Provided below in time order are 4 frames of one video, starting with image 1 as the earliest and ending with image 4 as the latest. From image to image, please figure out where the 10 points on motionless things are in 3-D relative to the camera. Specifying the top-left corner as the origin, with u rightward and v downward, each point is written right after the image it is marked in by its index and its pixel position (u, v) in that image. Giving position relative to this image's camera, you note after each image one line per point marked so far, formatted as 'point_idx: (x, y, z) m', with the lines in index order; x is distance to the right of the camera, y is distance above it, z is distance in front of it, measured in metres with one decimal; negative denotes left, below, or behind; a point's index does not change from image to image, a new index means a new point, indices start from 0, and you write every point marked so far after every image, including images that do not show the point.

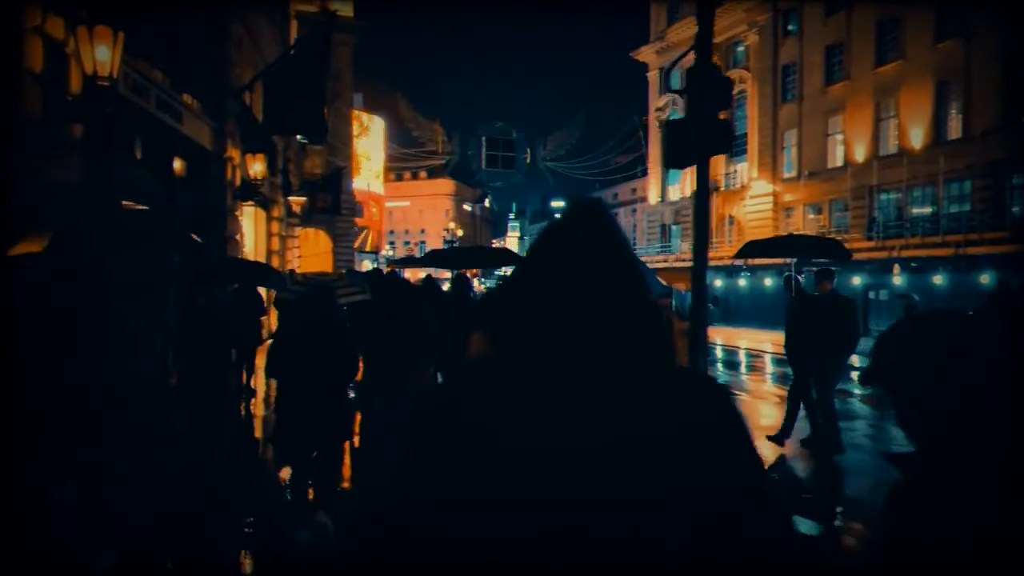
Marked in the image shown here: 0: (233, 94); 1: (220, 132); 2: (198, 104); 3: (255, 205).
0: (-5.1, +3.7, +13.7) m
1: (-5.2, +2.8, +13.2) m
2: (-5.1, +3.1, +12.1) m
3: (-5.8, +1.9, +16.9) m
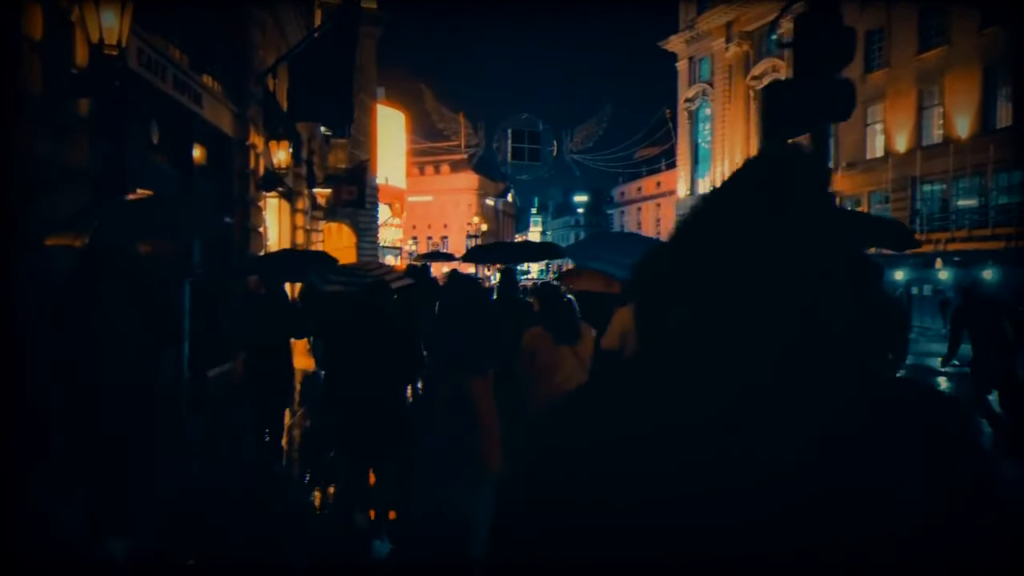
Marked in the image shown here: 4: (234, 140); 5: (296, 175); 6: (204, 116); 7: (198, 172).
0: (-4.6, +3.8, +13.3) m
1: (-4.6, +2.9, +12.8) m
2: (-4.6, +3.2, +11.7) m
3: (-5.1, +2.0, +16.5) m
4: (-4.7, +2.5, +12.5) m
5: (-5.4, +2.8, +18.8) m
6: (-4.4, +2.5, +10.7) m
7: (-4.7, +1.7, +11.1) m
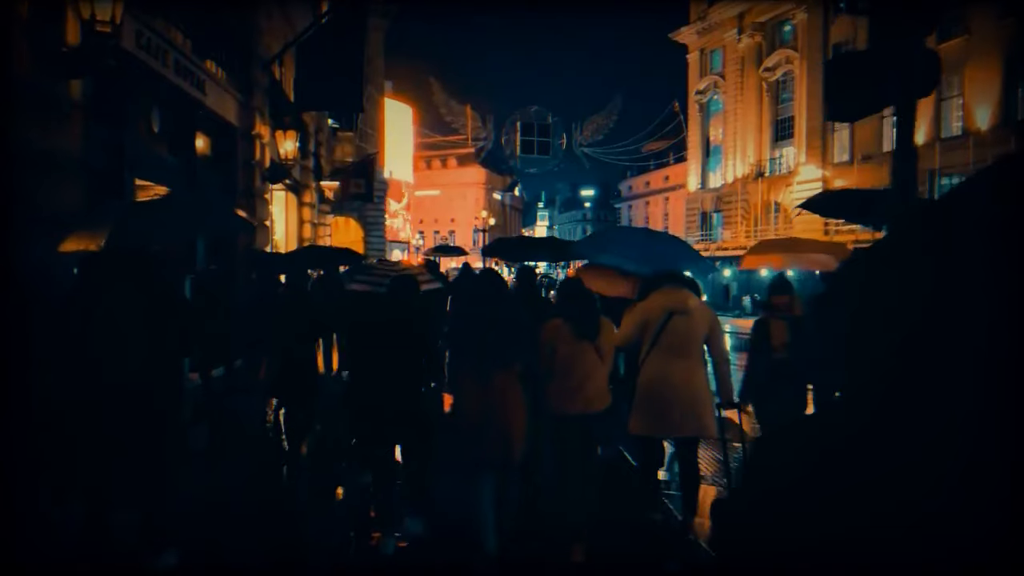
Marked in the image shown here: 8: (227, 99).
0: (-4.3, +3.9, +12.9) m
1: (-4.4, +3.0, +12.5) m
2: (-4.4, +3.2, +11.4) m
3: (-4.9, +2.1, +16.2) m
4: (-4.4, +2.6, +12.2) m
5: (-5.2, +3.0, +18.5) m
6: (-4.2, +2.5, +10.4) m
7: (-4.5, +1.8, +10.9) m
8: (-4.3, +2.9, +11.4) m
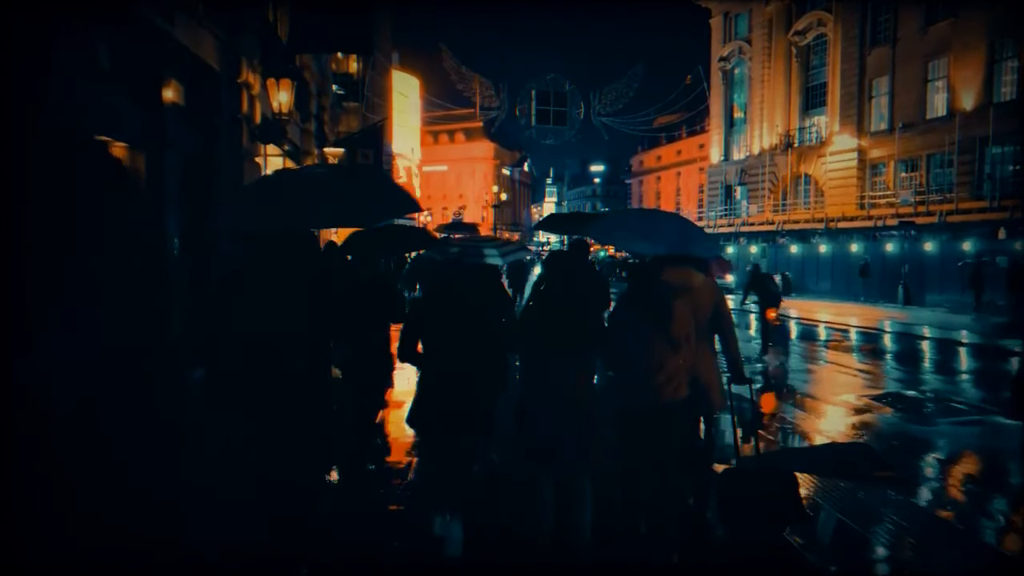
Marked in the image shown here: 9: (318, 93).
0: (-4.0, +4.2, +11.5) m
1: (-4.0, +3.3, +11.1) m
2: (-4.0, +3.5, +10.0) m
3: (-4.5, +2.5, +14.8) m
4: (-4.0, +2.9, +10.8) m
5: (-4.7, +3.5, +17.1) m
6: (-3.9, +2.8, +9.1) m
7: (-4.1, +2.0, +9.5) m
8: (-3.9, +3.1, +10.0) m
9: (-5.0, +5.0, +19.8) m
